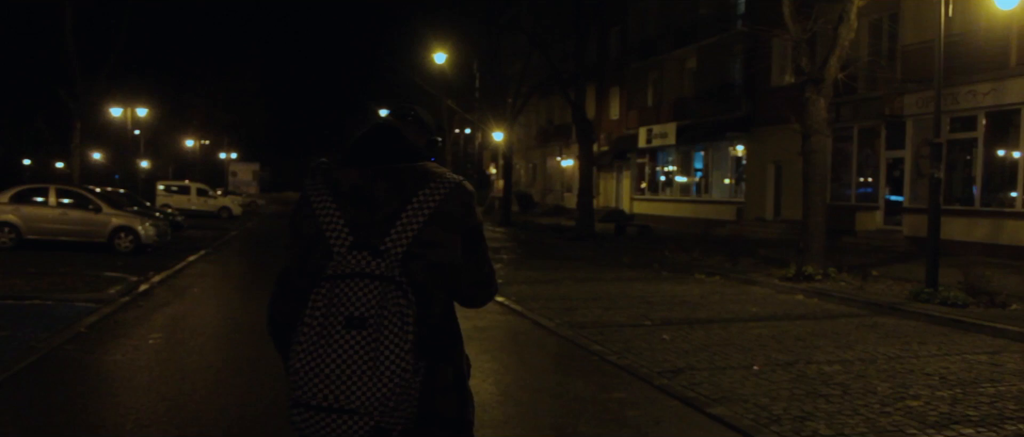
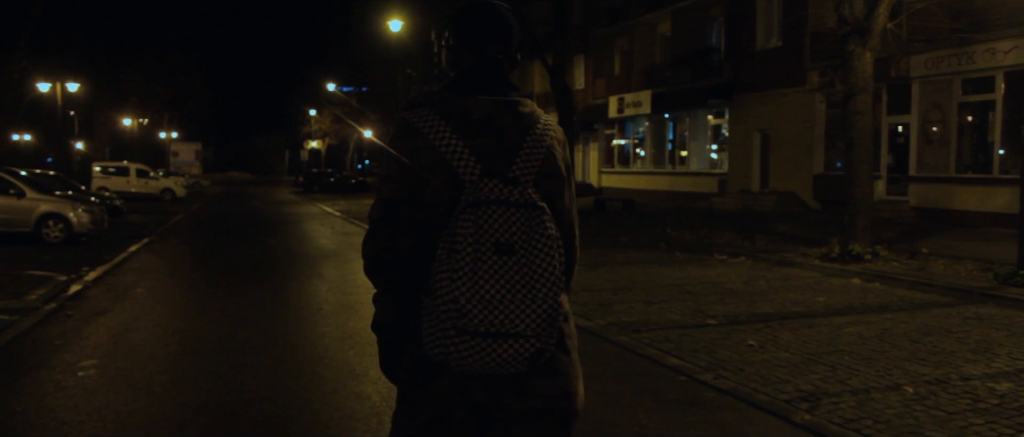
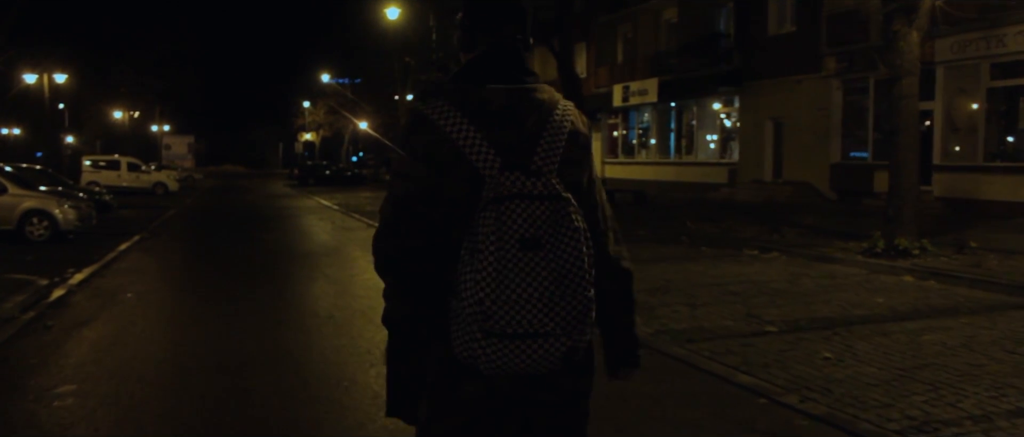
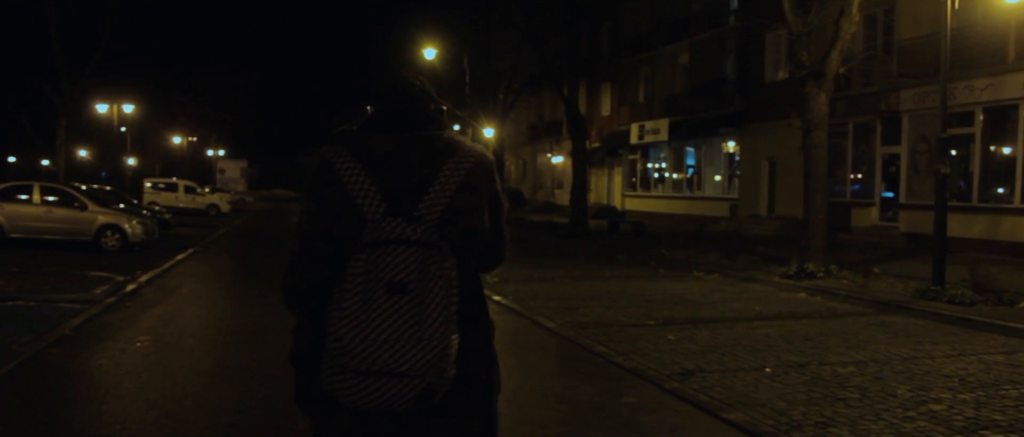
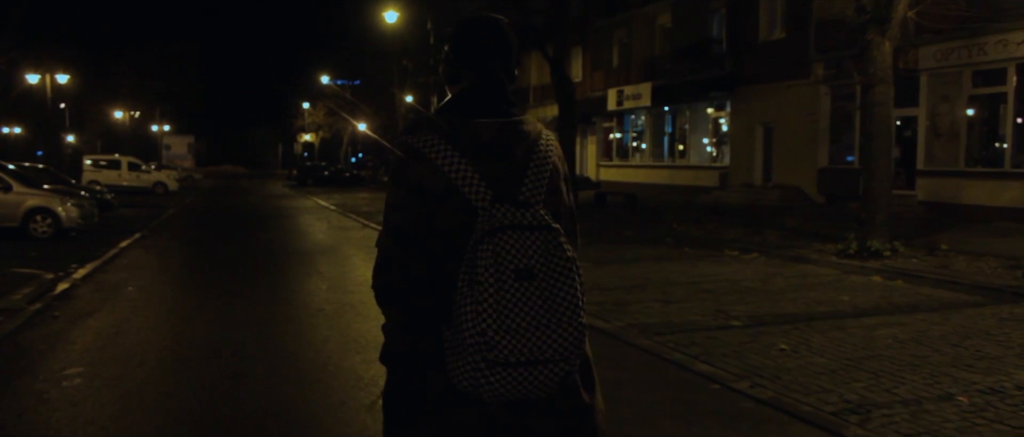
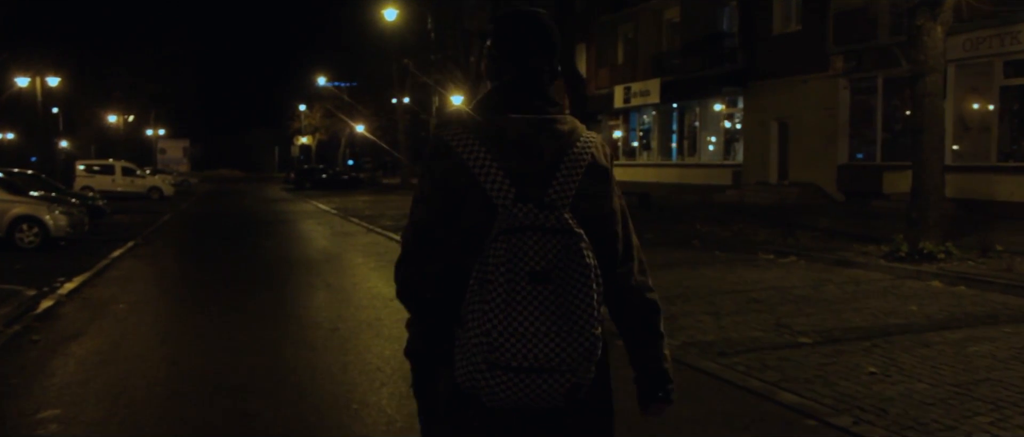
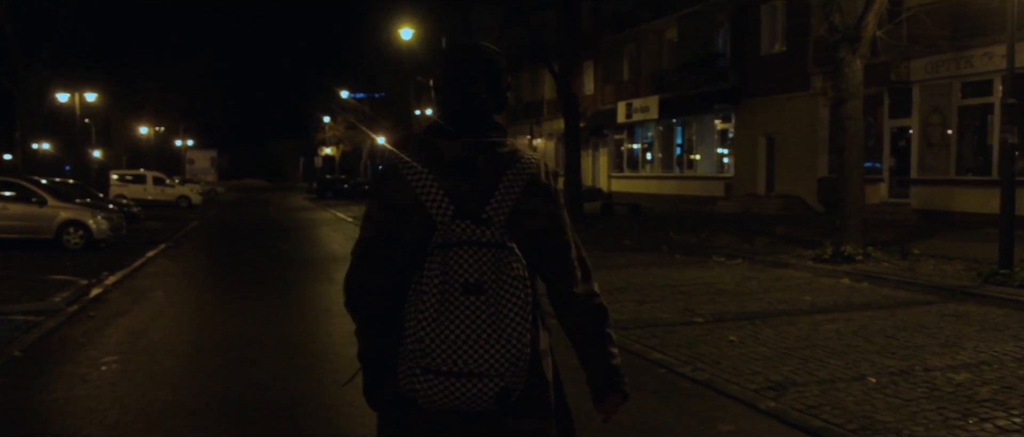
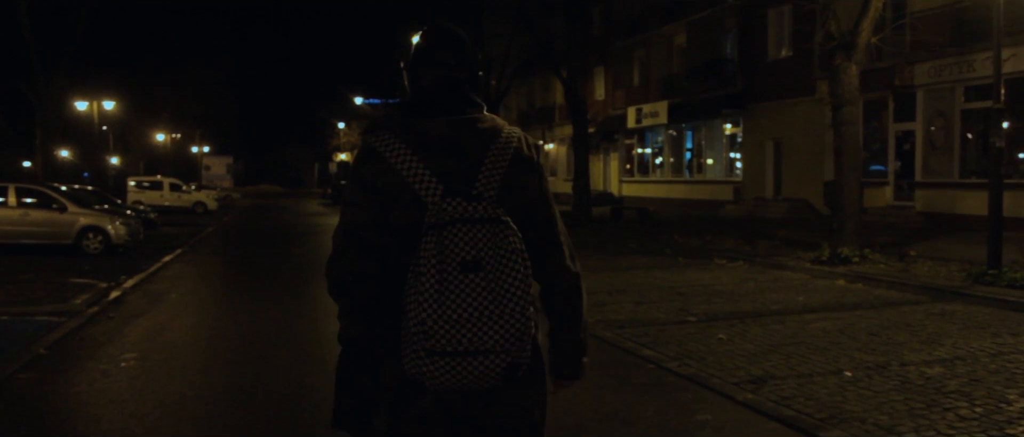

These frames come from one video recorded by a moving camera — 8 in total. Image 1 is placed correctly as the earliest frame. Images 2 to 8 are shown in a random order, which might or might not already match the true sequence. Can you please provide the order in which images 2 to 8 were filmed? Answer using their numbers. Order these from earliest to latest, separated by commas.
4, 8, 7, 2, 5, 3, 6
